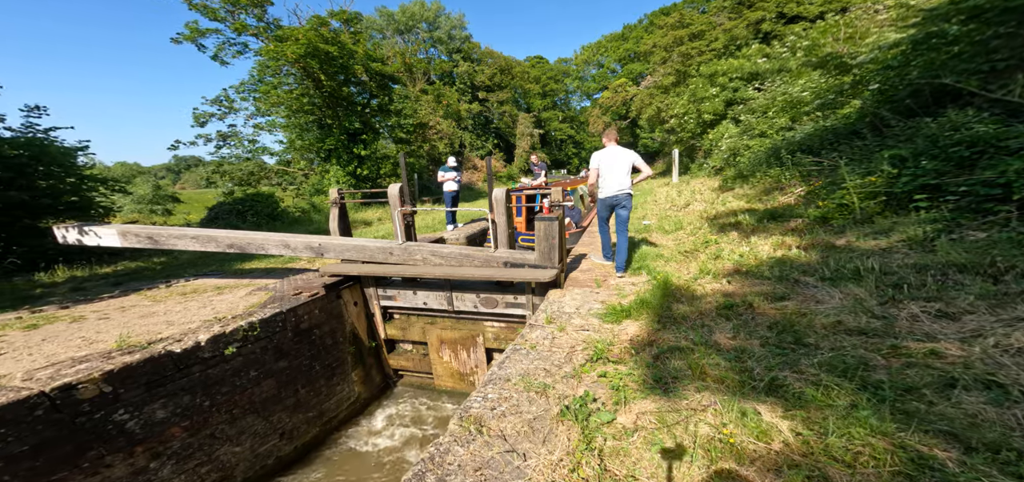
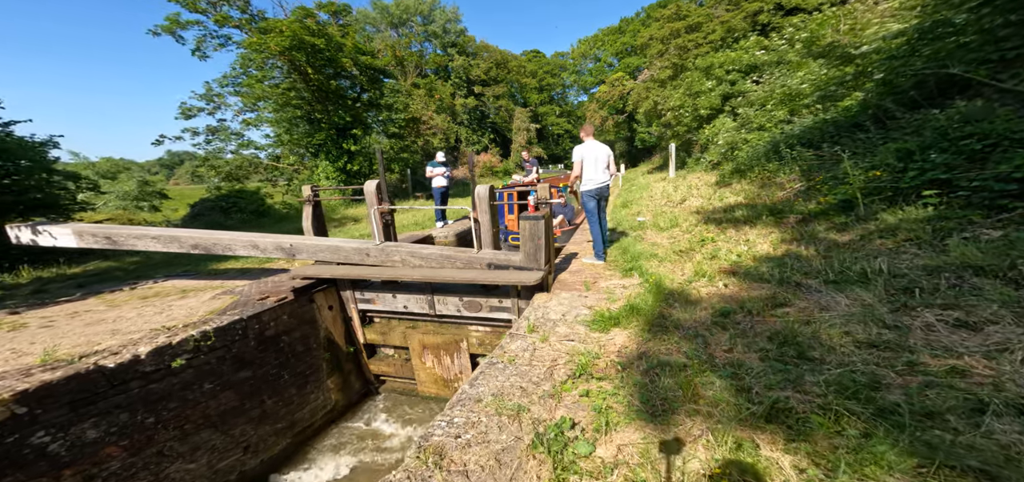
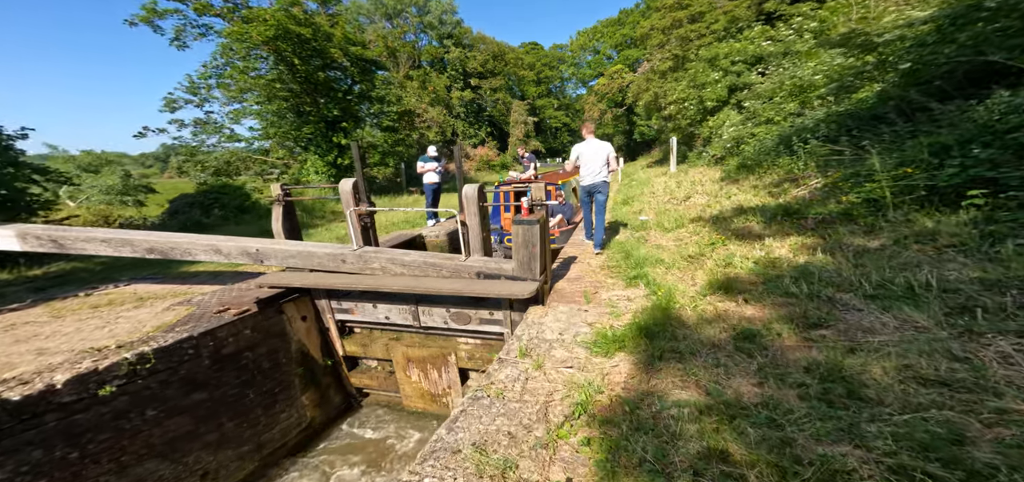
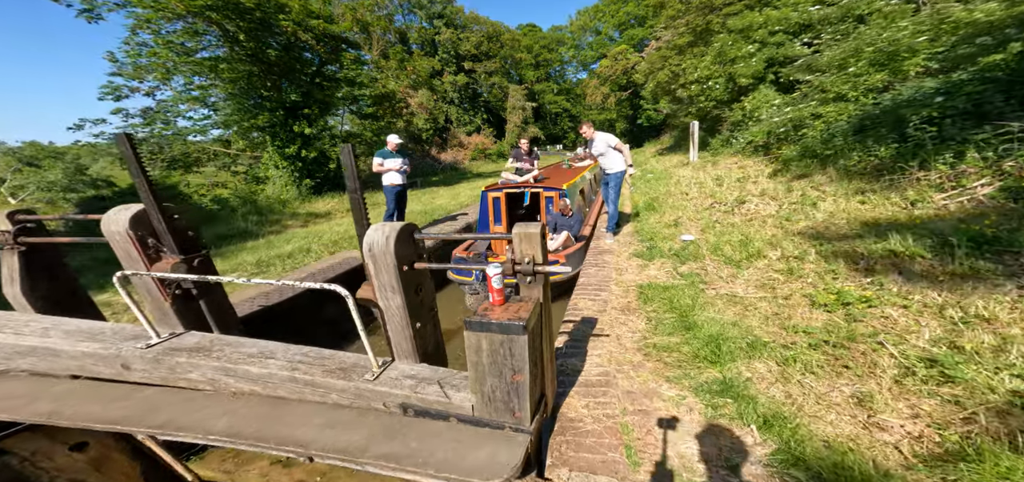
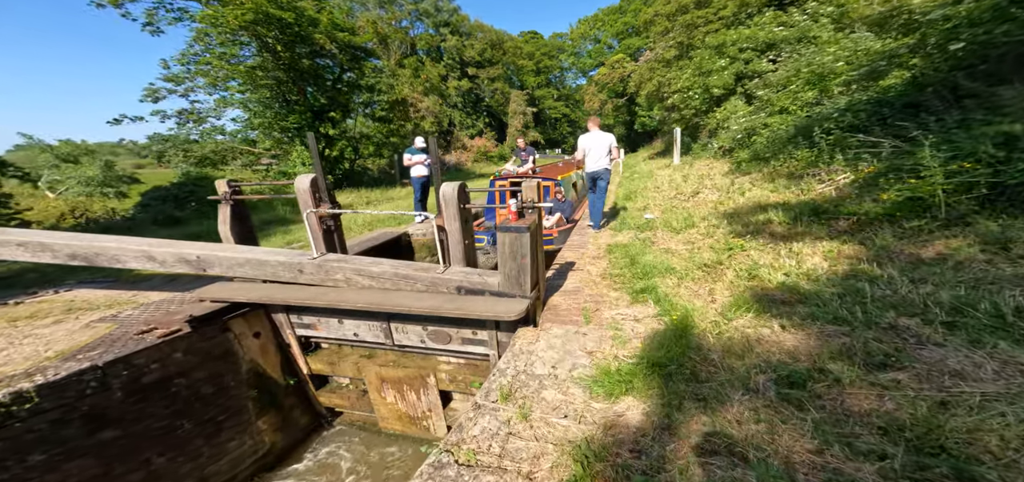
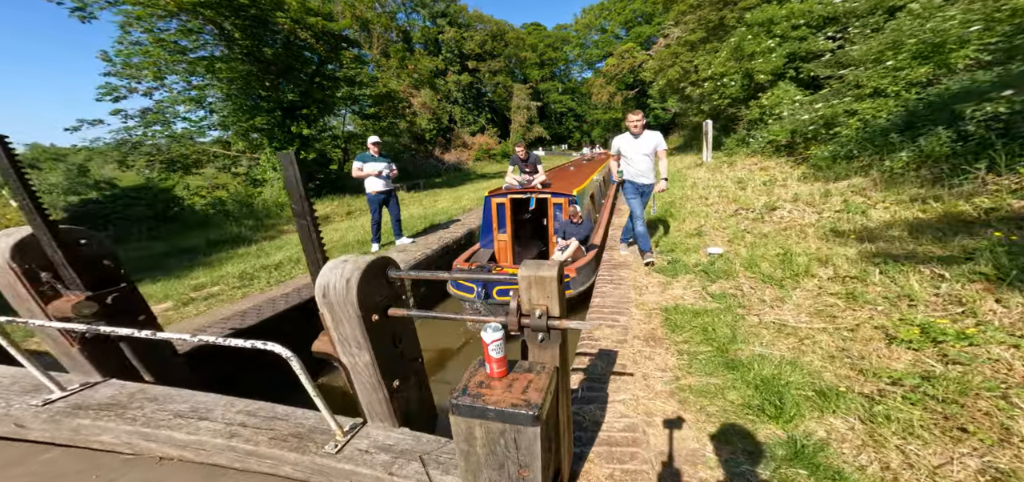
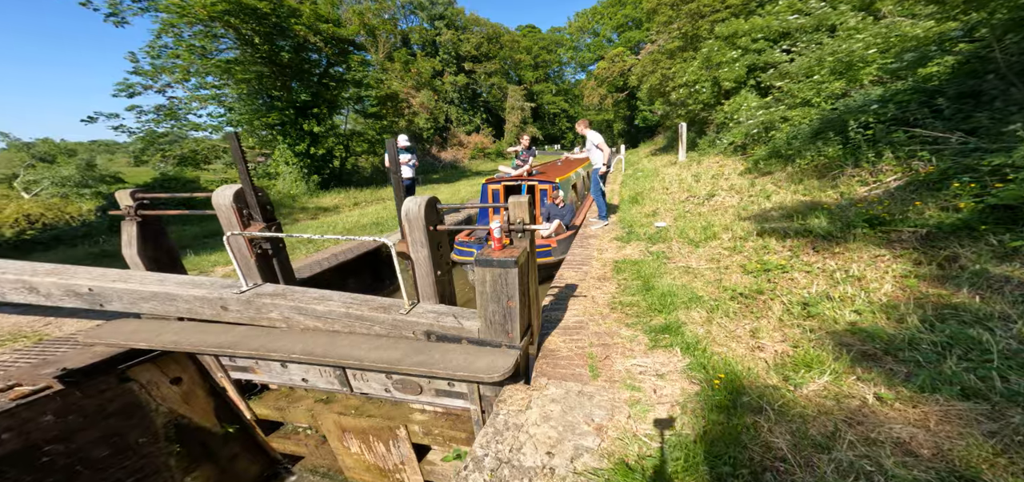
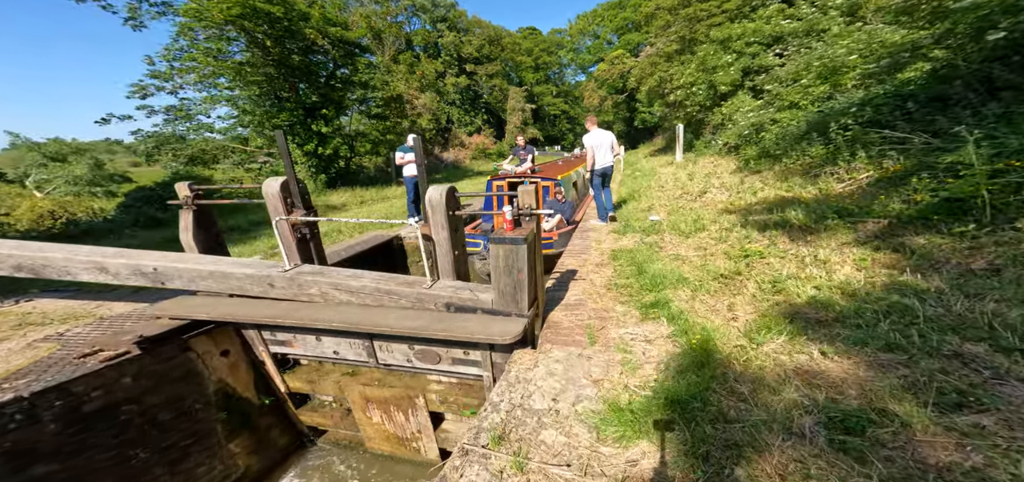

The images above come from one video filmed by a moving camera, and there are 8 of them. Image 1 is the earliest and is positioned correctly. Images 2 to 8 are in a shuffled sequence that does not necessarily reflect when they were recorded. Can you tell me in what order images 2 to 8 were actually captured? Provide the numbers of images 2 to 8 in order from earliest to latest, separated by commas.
2, 3, 5, 8, 7, 4, 6
